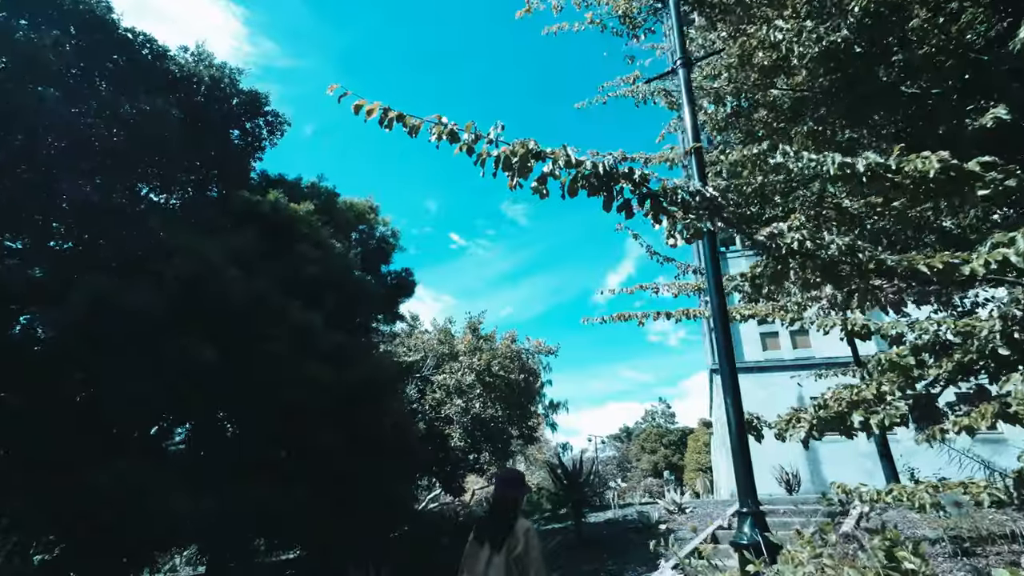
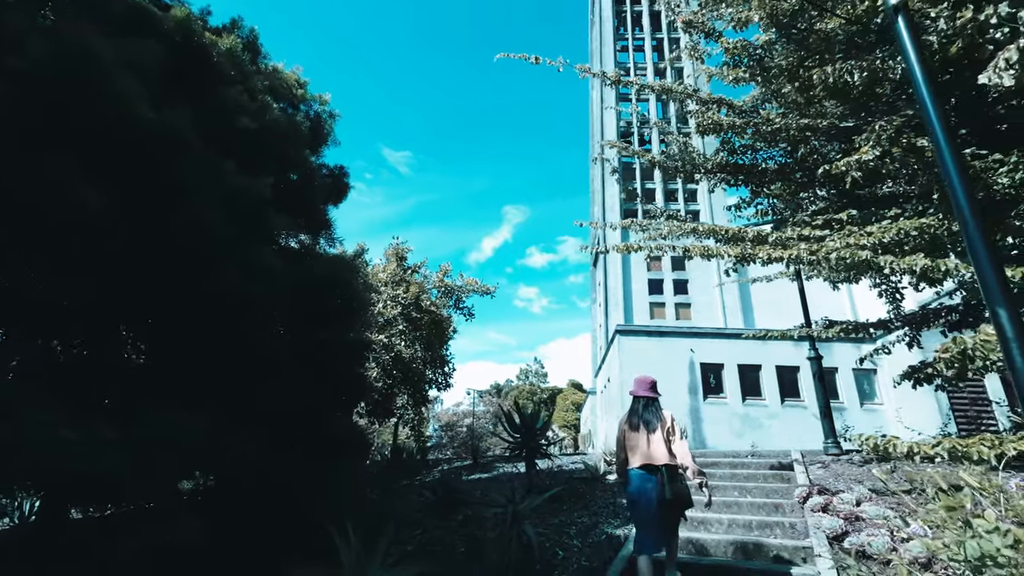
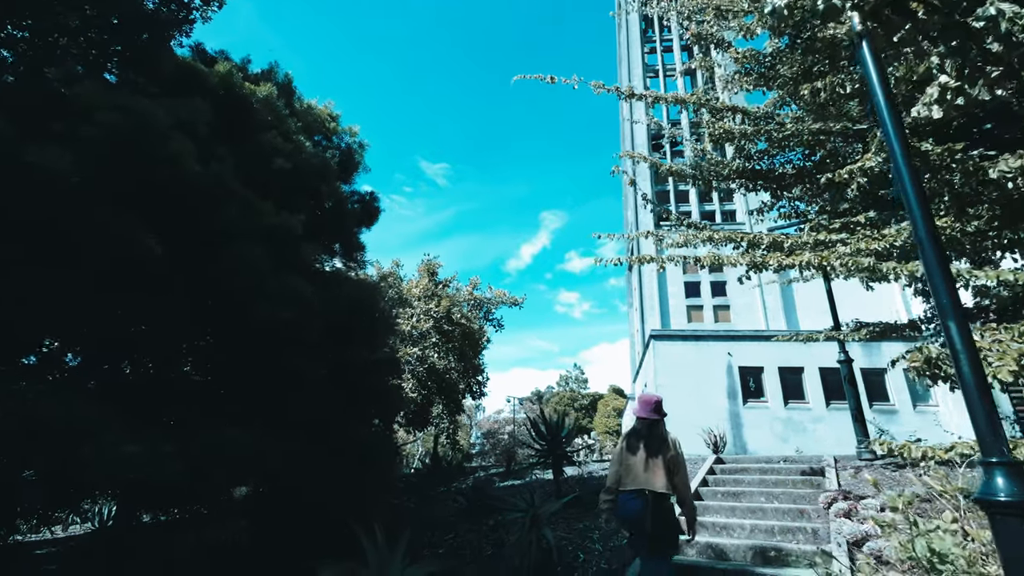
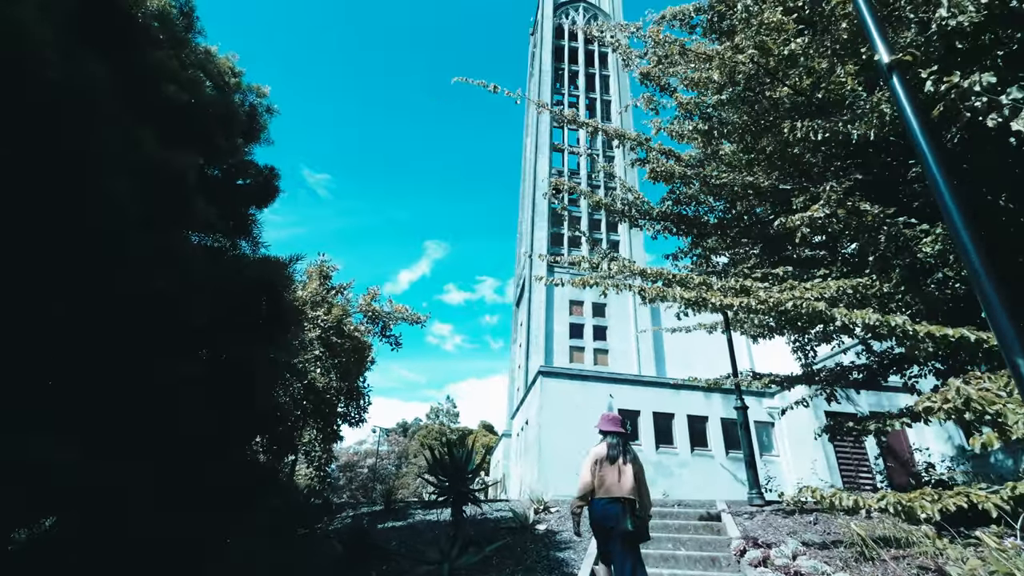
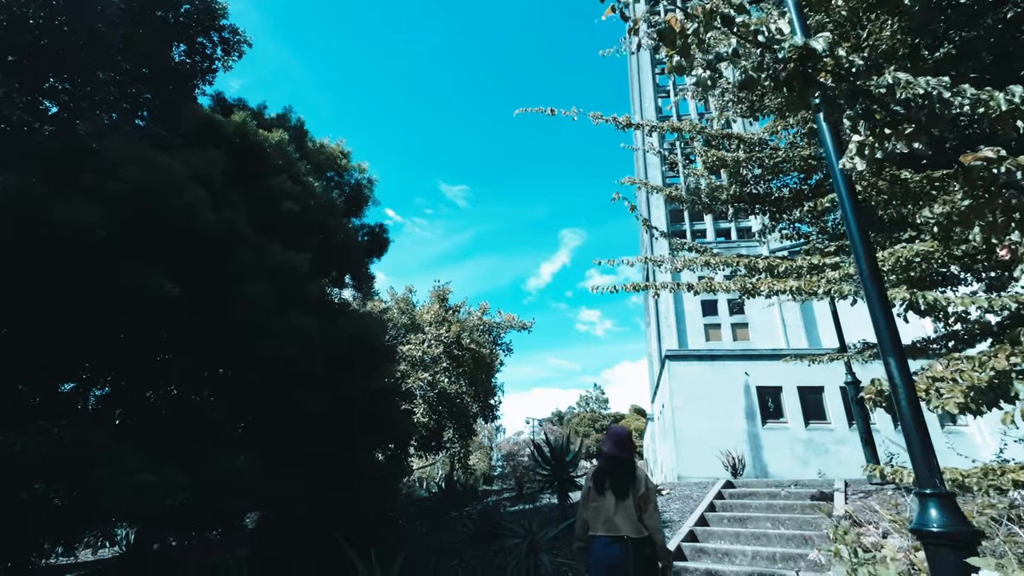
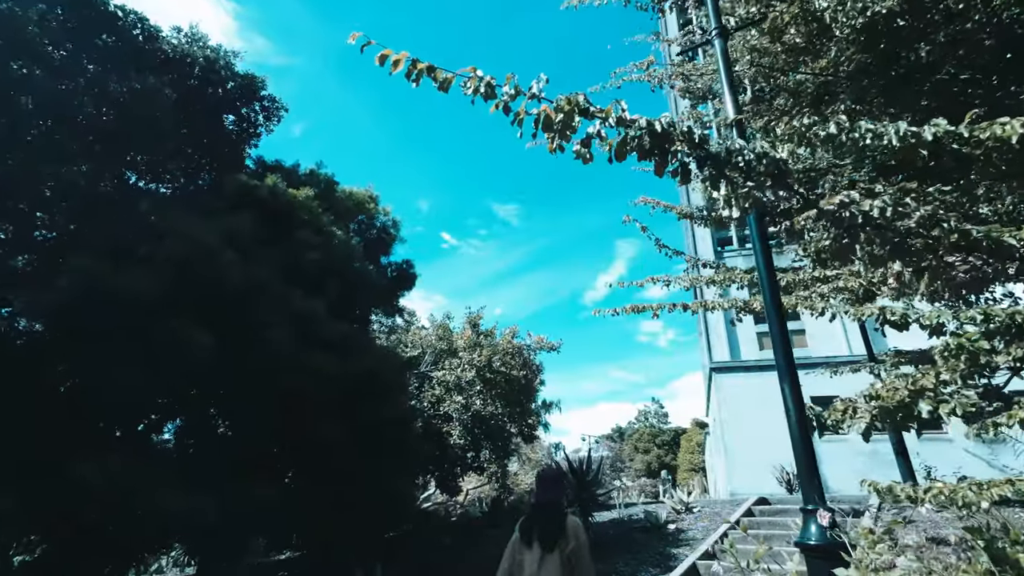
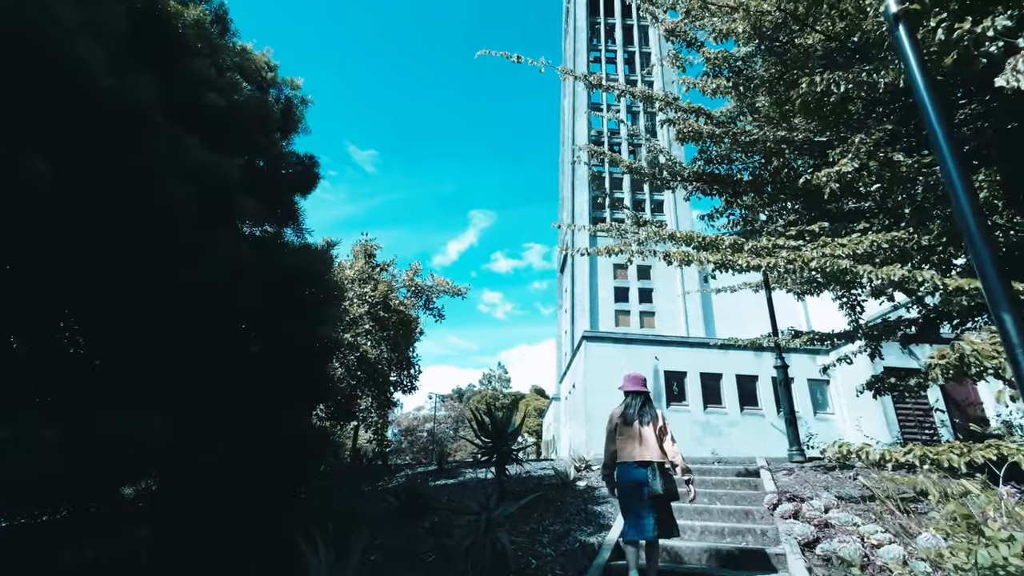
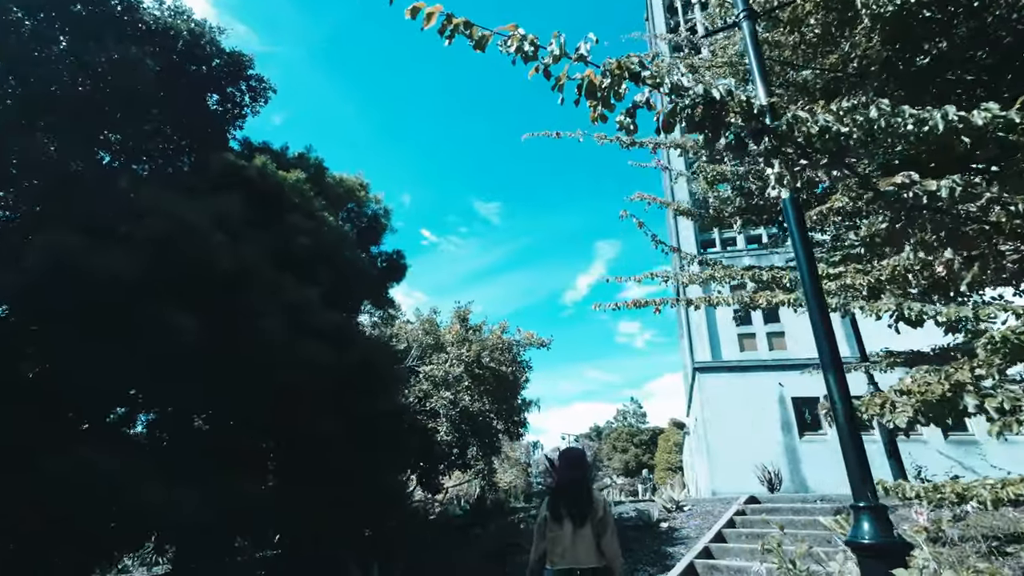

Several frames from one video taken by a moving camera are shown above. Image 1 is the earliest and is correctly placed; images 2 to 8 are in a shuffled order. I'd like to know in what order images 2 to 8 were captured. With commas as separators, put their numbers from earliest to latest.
6, 8, 5, 3, 2, 7, 4
